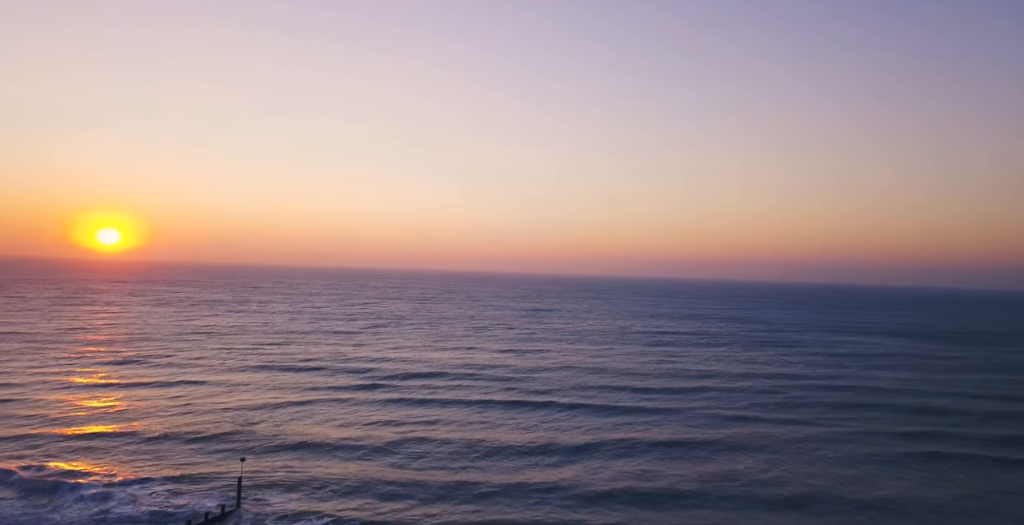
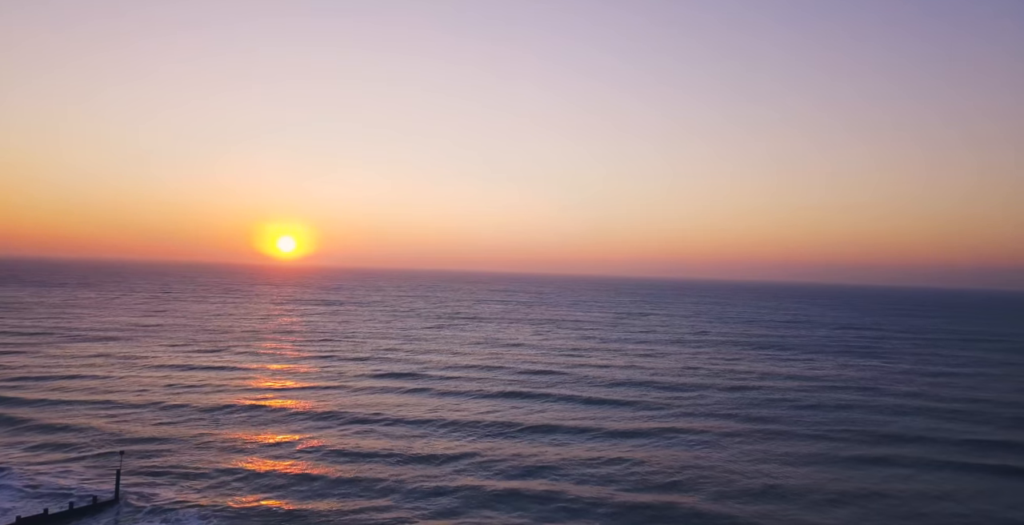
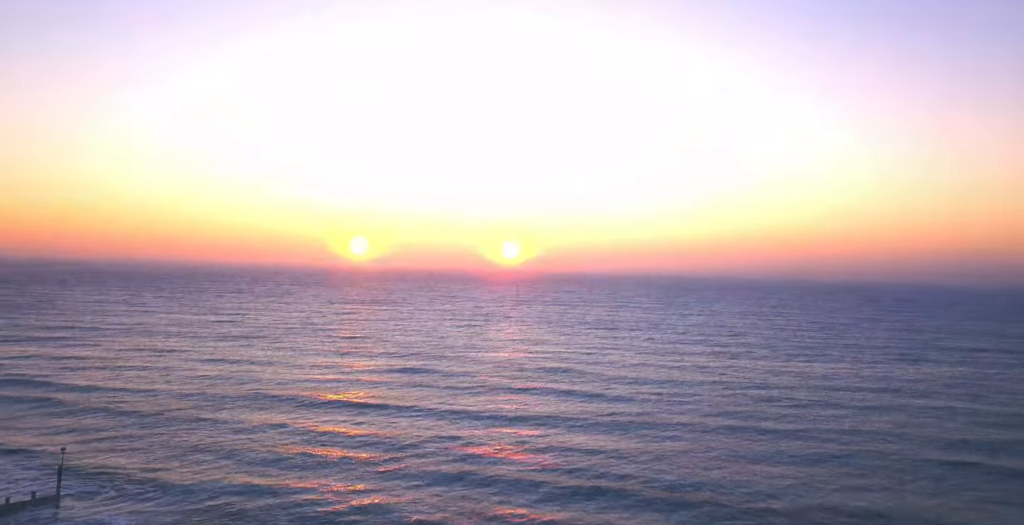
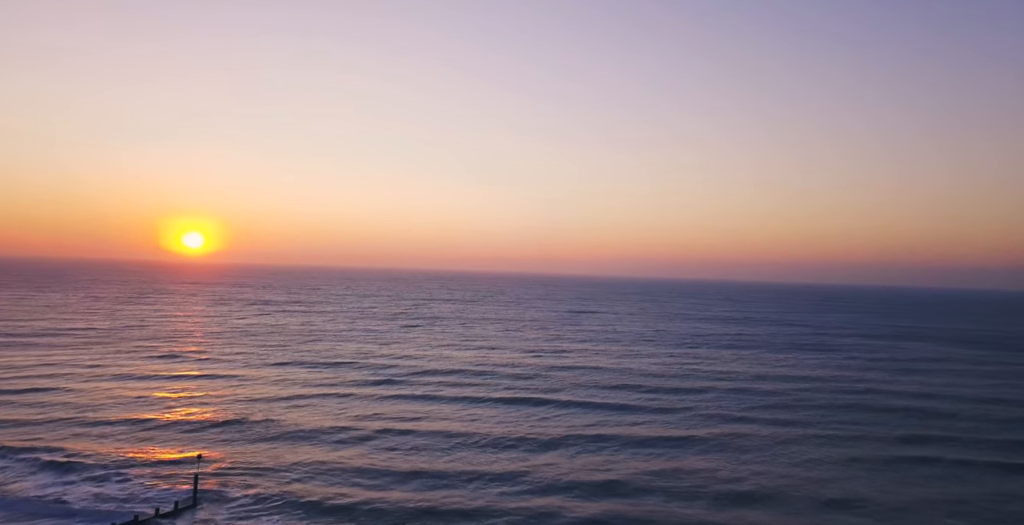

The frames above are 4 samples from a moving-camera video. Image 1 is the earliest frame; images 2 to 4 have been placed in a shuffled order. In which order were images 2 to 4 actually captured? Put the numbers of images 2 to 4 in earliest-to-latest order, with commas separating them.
4, 2, 3
